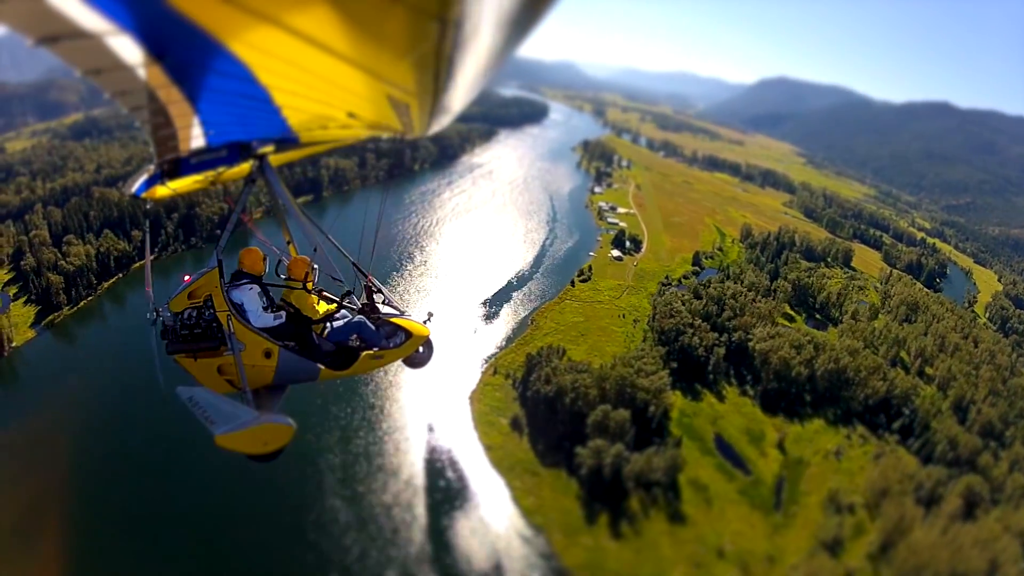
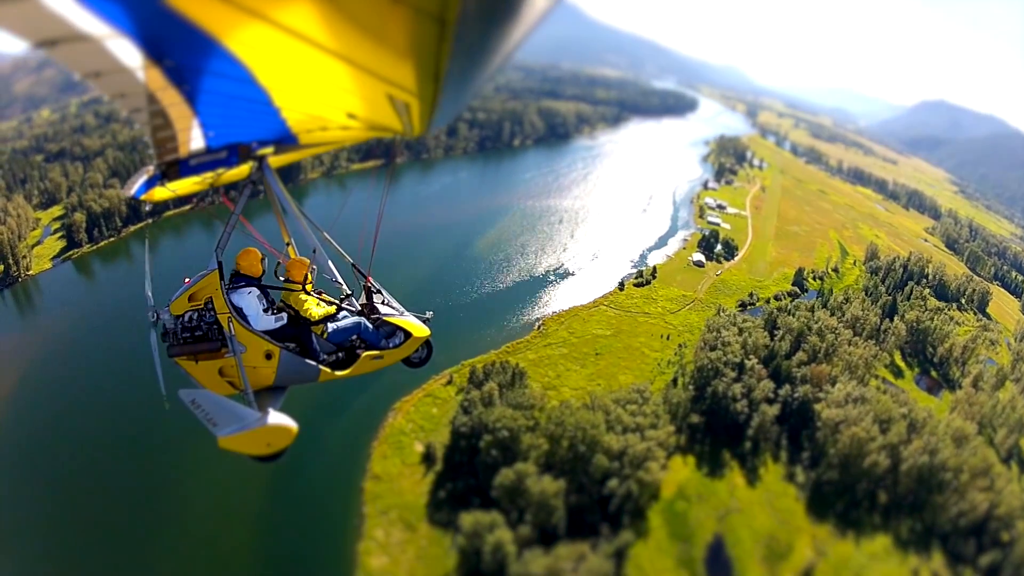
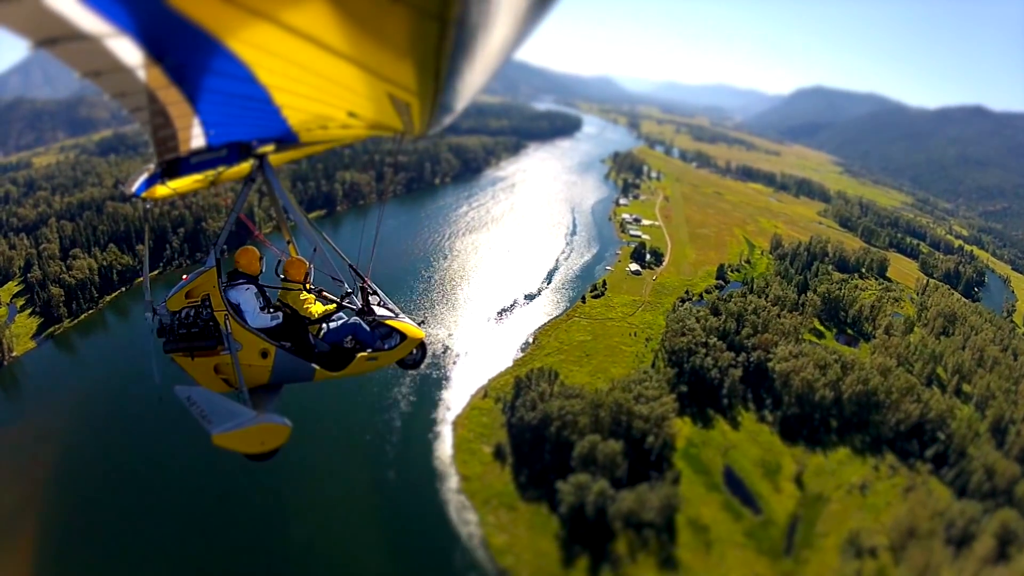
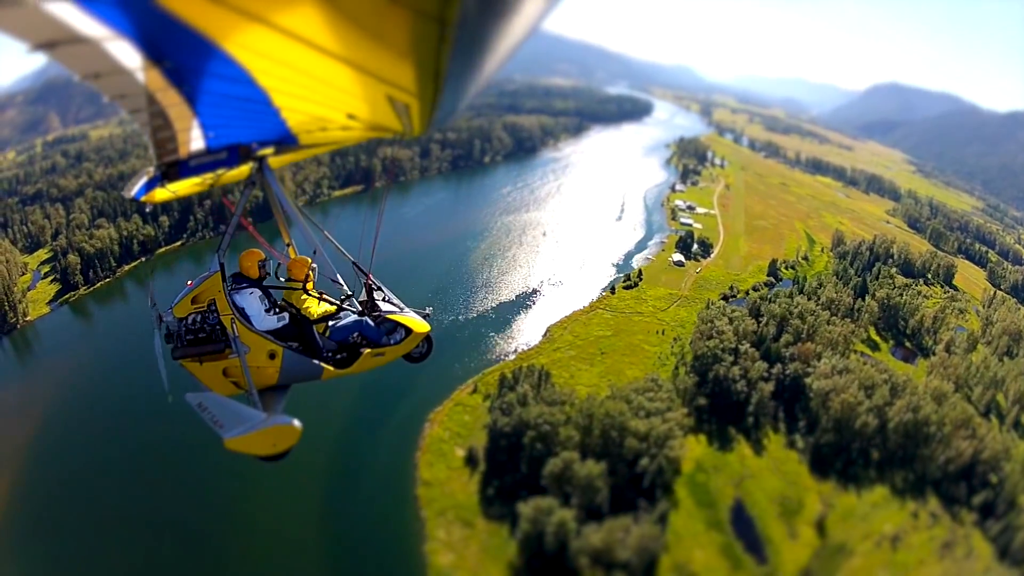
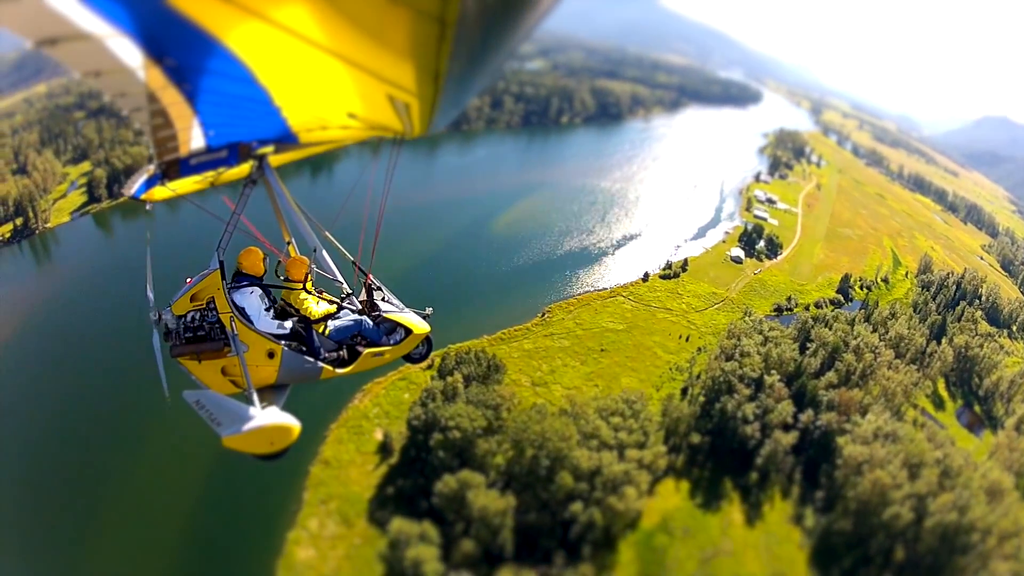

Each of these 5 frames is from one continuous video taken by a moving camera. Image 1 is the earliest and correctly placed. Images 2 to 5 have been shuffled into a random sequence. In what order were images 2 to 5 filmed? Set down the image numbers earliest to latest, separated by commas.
3, 4, 2, 5
